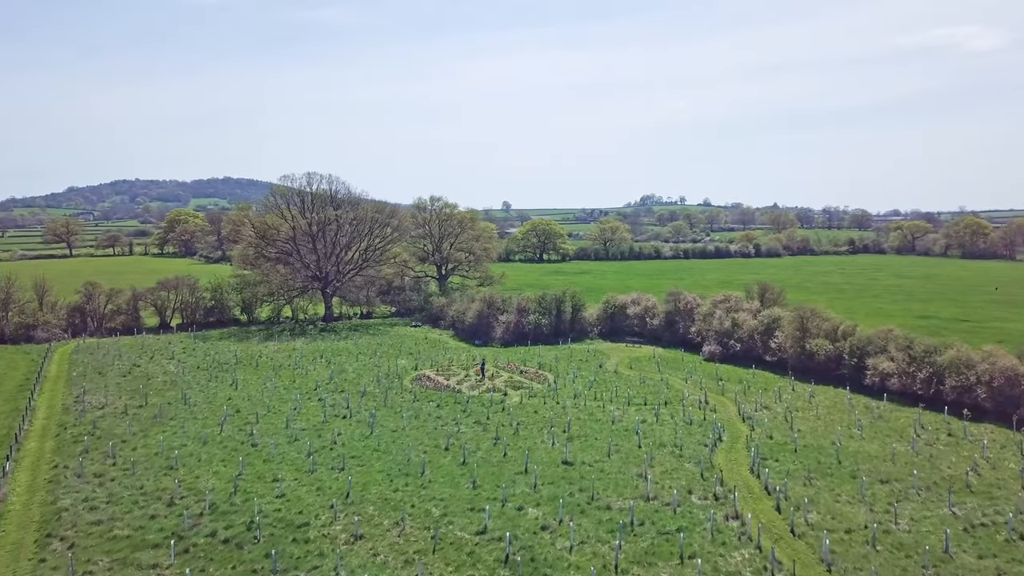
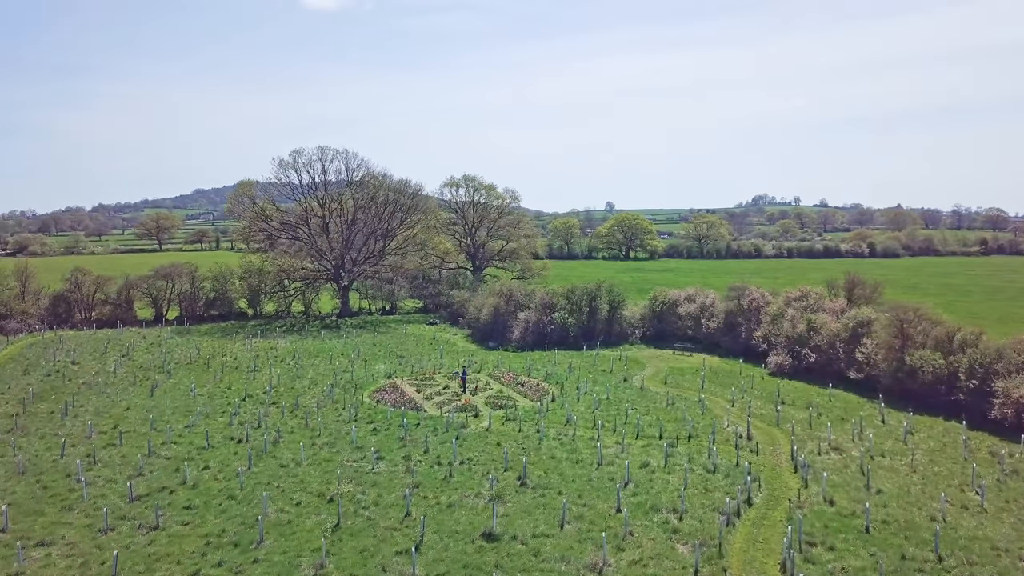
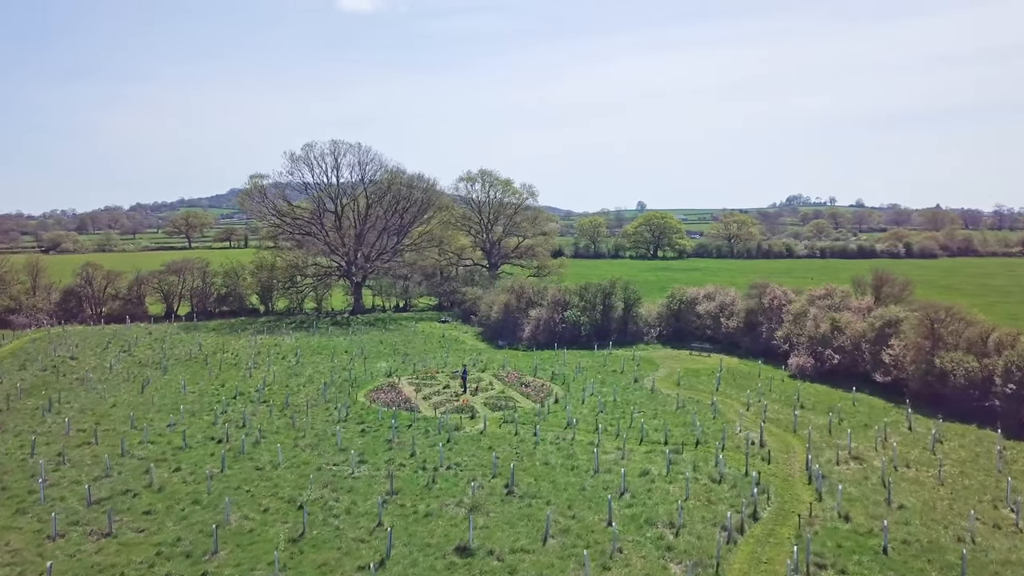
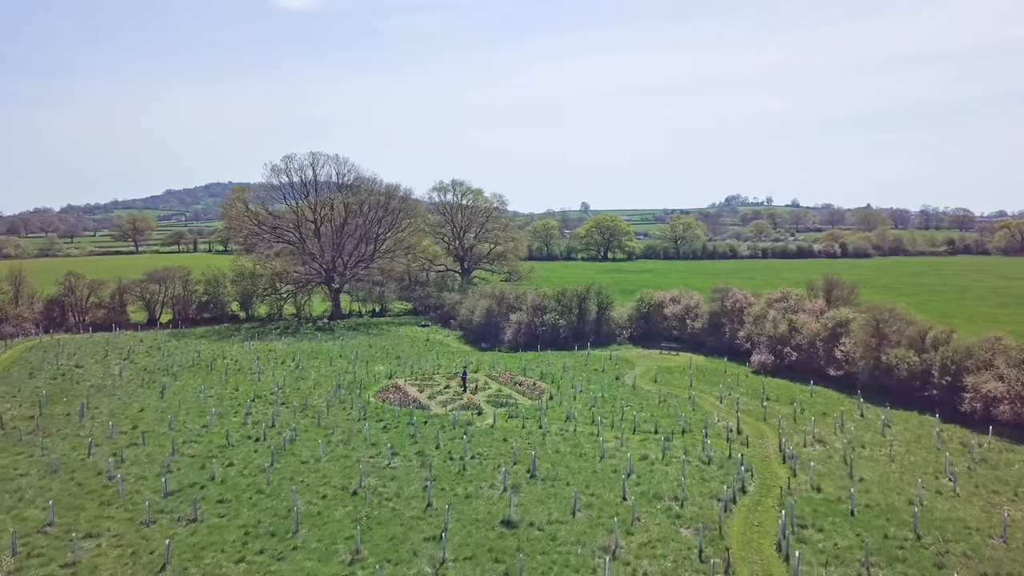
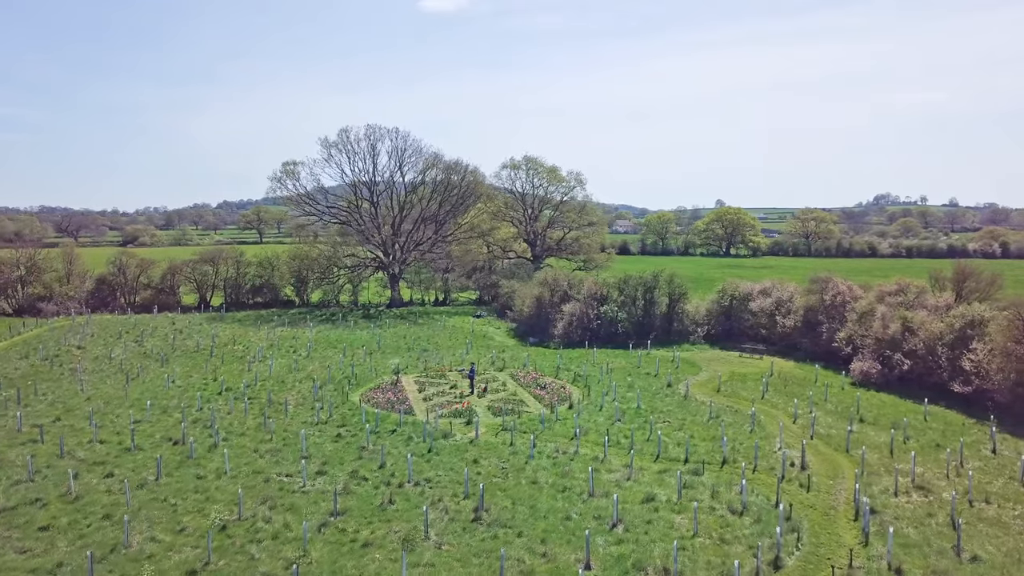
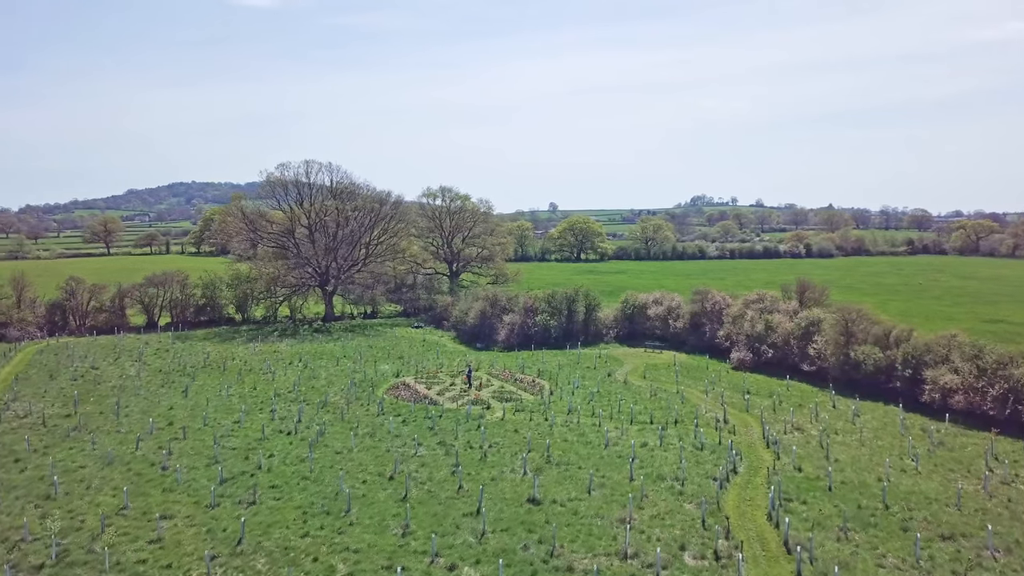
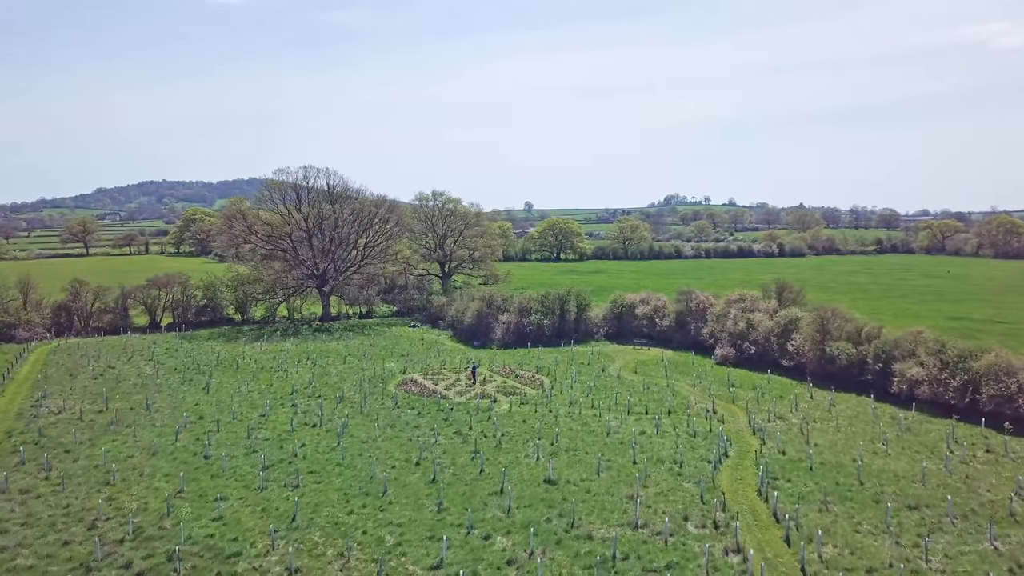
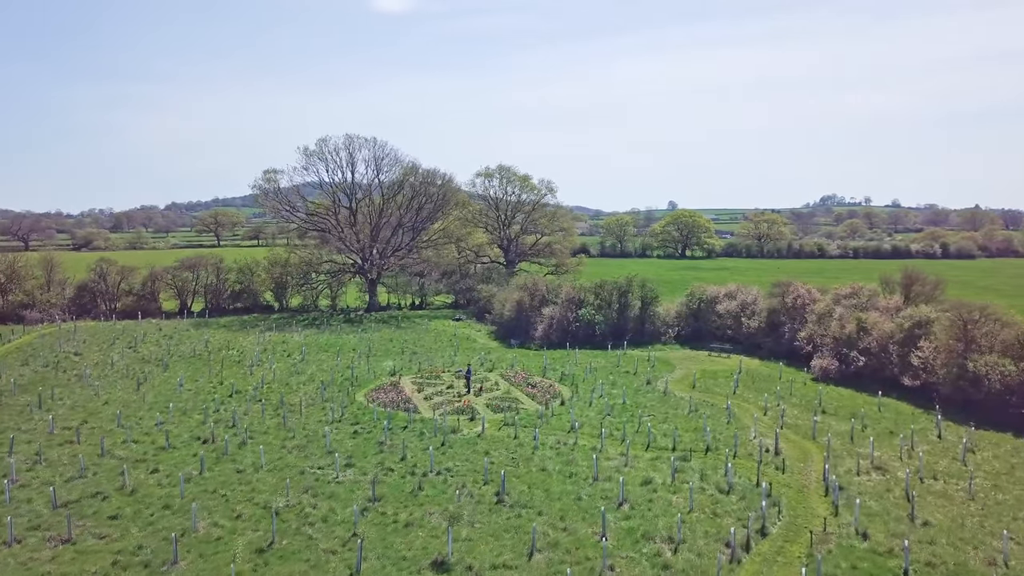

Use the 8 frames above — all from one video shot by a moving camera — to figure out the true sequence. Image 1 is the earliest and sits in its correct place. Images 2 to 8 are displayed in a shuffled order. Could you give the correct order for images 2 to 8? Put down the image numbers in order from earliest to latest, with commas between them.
7, 6, 4, 2, 3, 8, 5
